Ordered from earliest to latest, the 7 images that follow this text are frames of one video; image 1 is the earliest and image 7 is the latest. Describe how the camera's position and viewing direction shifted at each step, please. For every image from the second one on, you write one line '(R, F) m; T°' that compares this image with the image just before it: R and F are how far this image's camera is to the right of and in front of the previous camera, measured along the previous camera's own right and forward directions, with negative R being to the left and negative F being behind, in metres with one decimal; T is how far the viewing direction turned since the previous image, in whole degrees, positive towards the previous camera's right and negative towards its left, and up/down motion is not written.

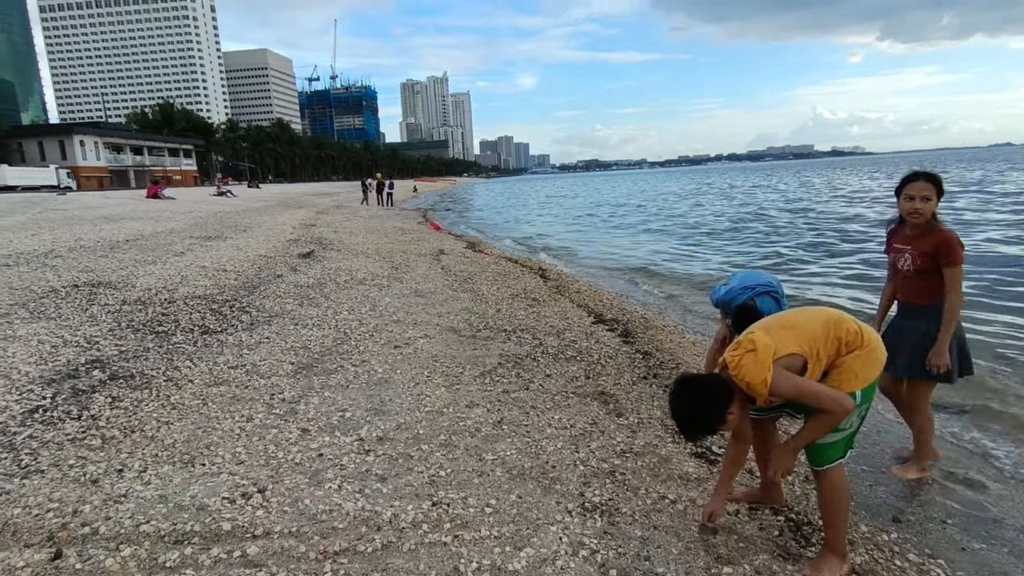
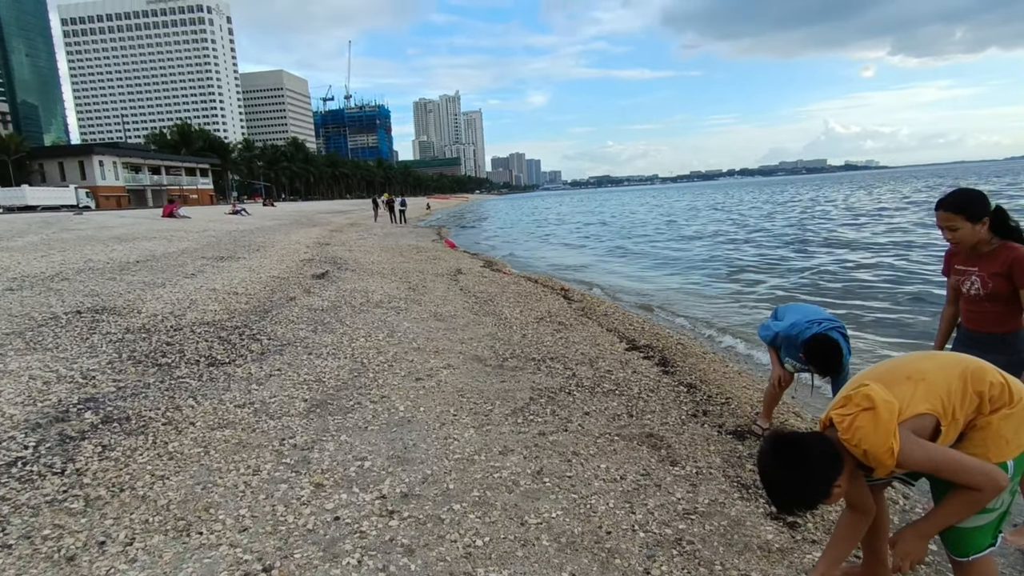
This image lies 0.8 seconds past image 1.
(-0.2, +0.7) m; -1°
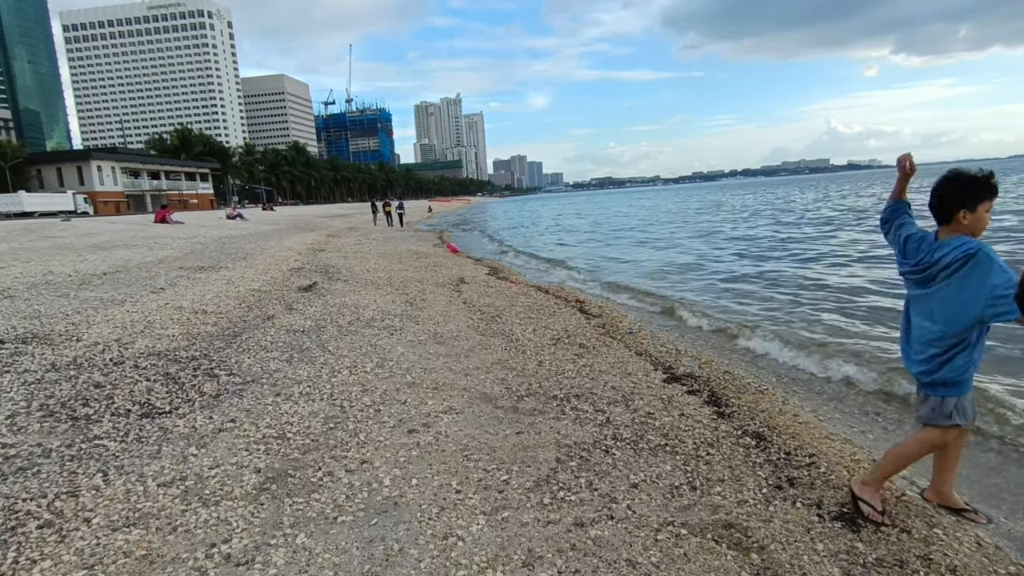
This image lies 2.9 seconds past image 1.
(-0.2, +1.6) m; 0°
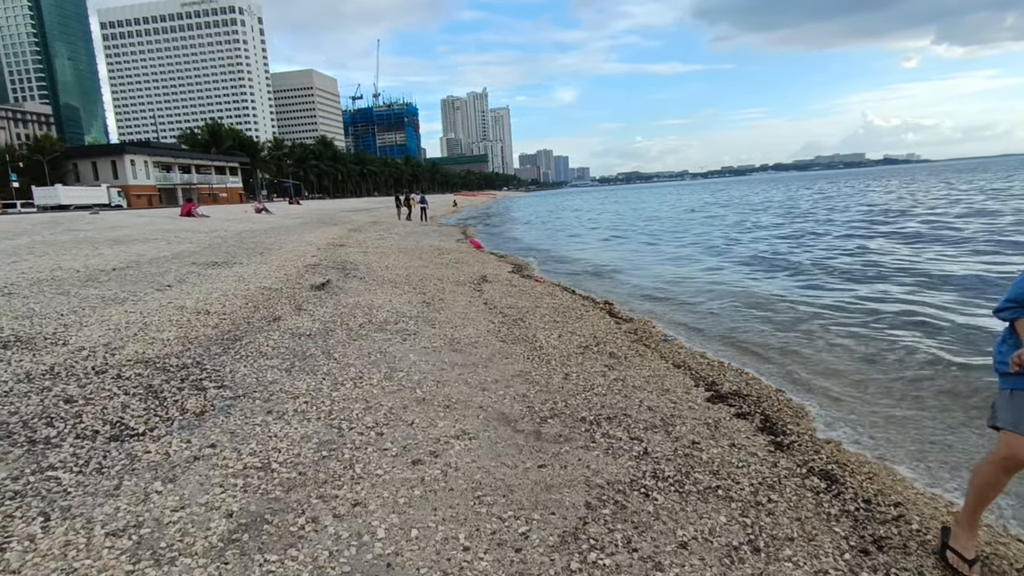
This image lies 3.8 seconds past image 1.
(0.0, +0.9) m; -2°
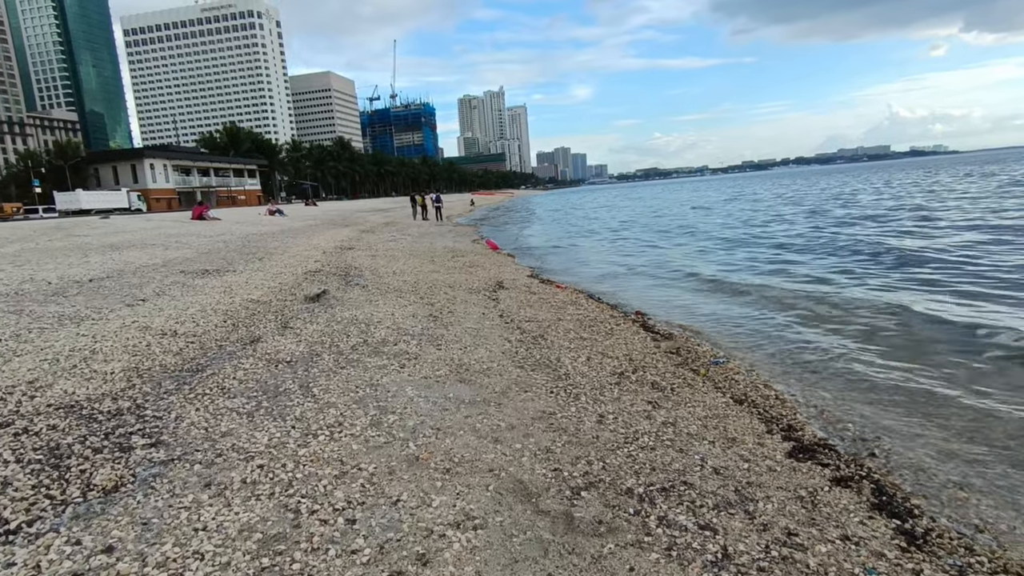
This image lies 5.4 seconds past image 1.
(0.0, +1.6) m; -2°
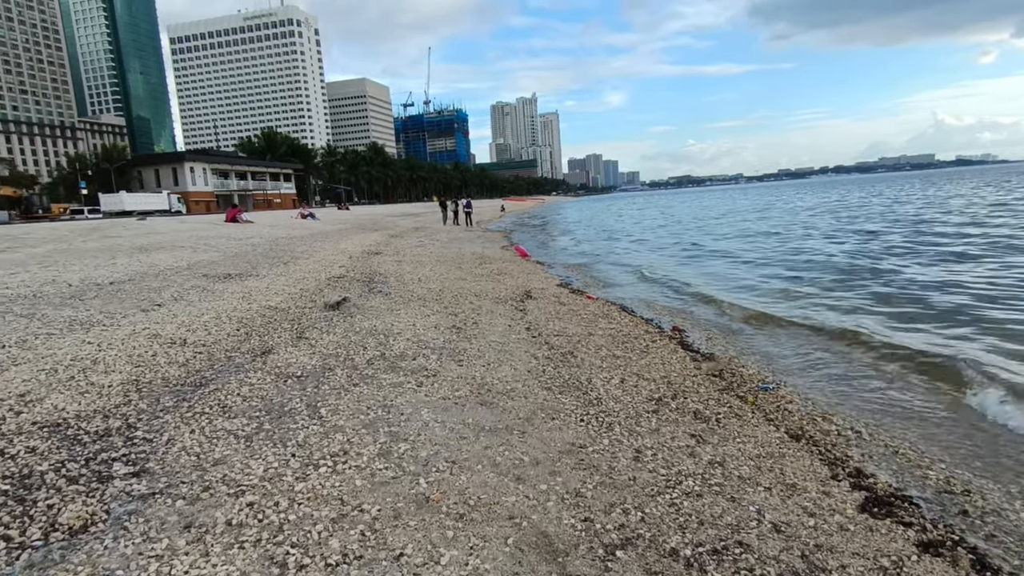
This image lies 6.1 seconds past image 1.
(0.0, +0.6) m; -3°
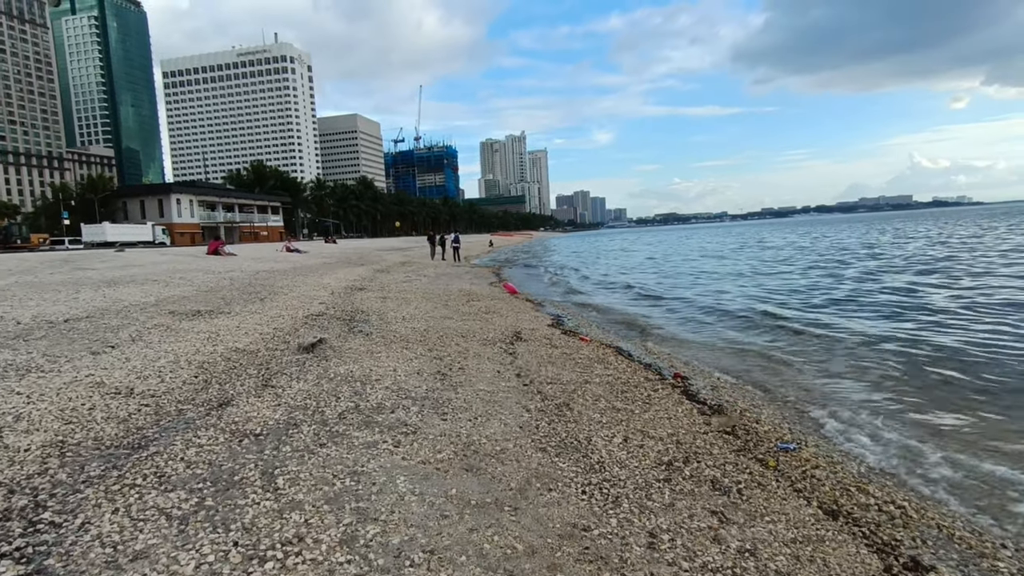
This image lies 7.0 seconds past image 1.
(0.0, +0.8) m; +1°
